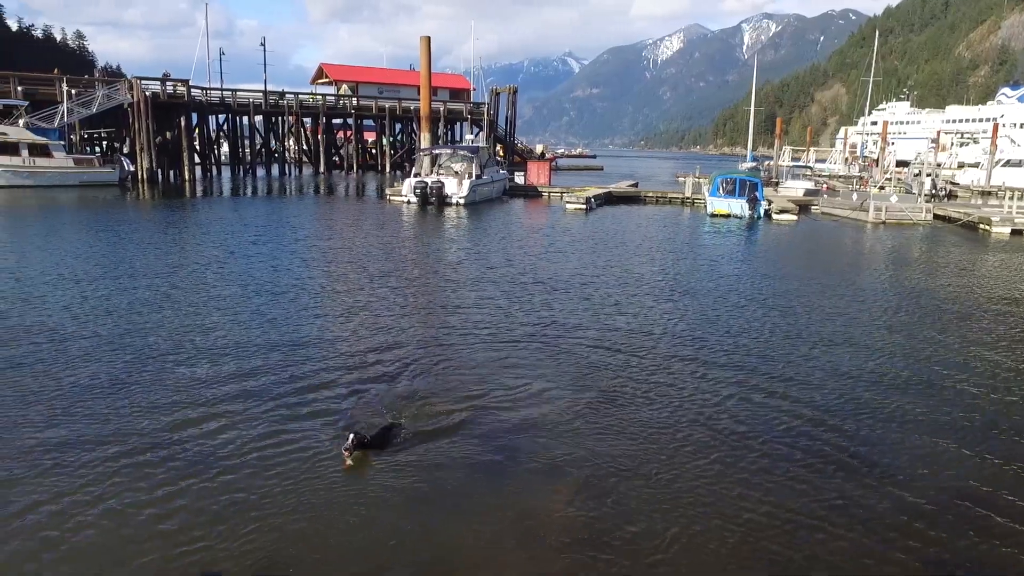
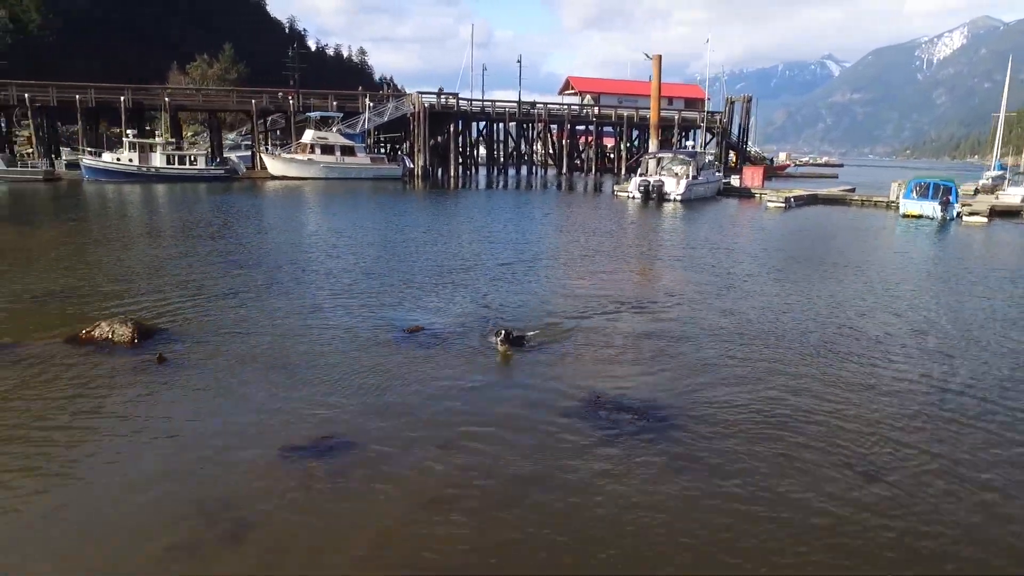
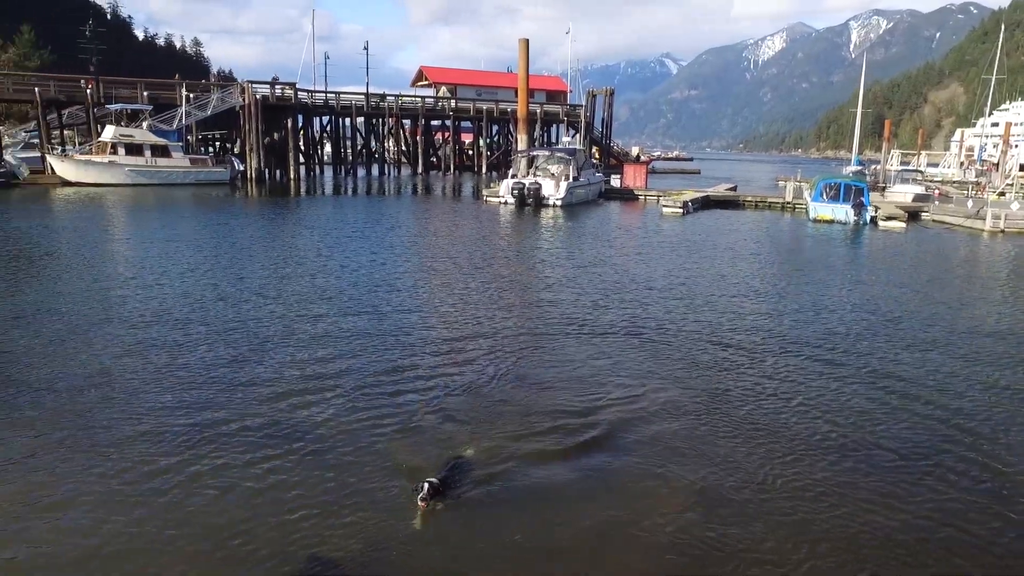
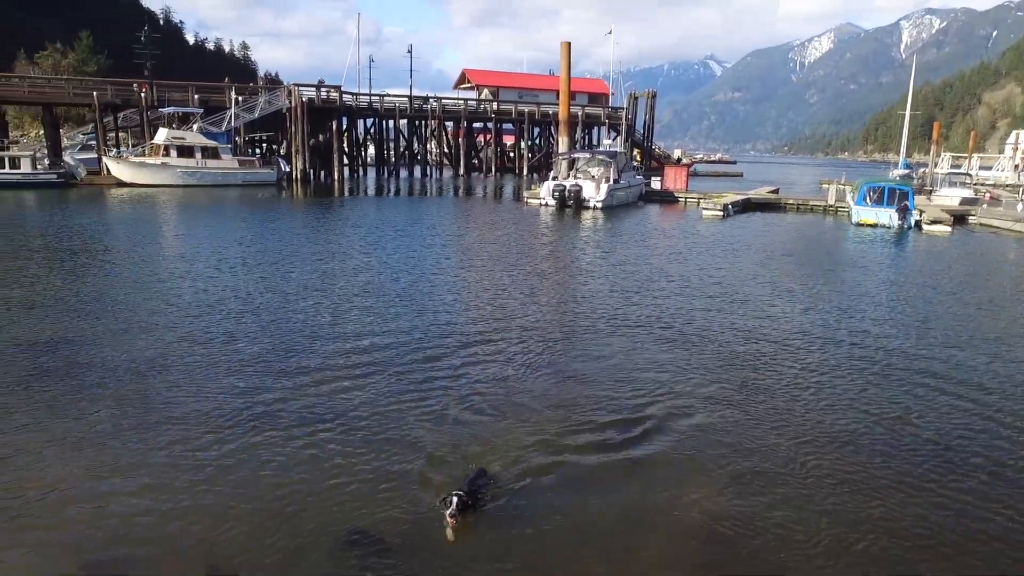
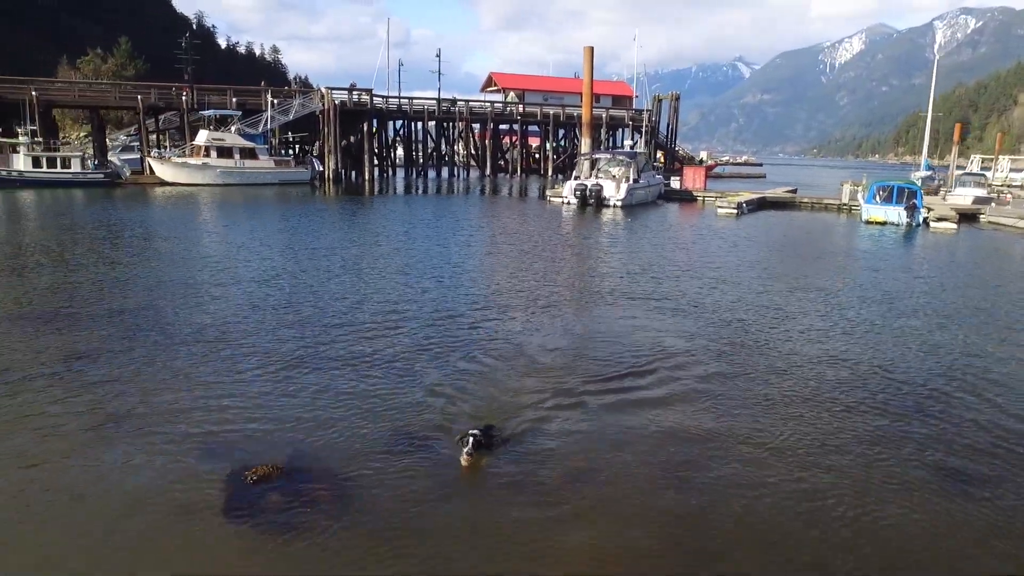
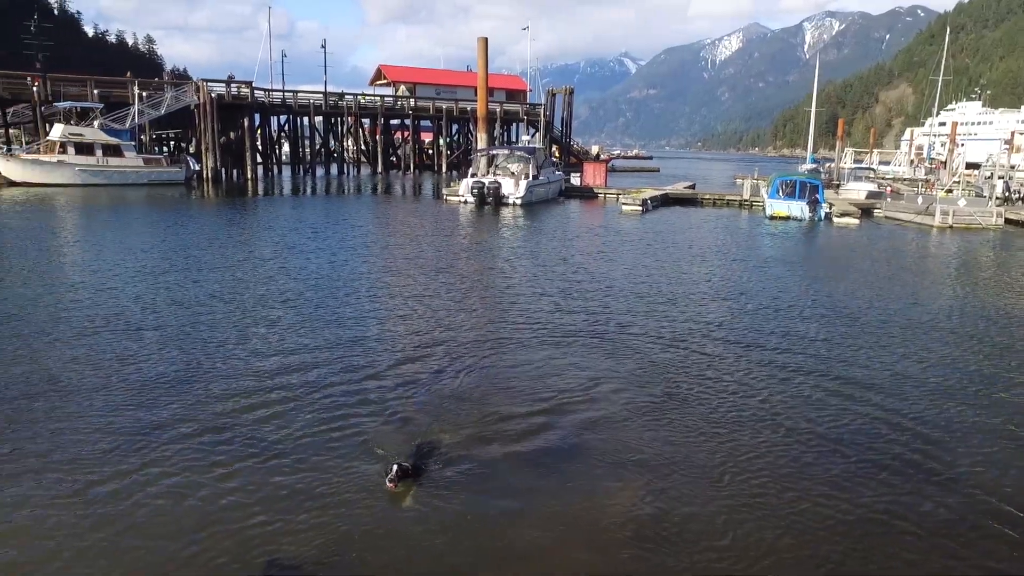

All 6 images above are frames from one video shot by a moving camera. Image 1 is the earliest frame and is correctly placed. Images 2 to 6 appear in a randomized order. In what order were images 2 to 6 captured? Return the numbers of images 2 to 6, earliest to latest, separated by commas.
6, 3, 4, 5, 2
